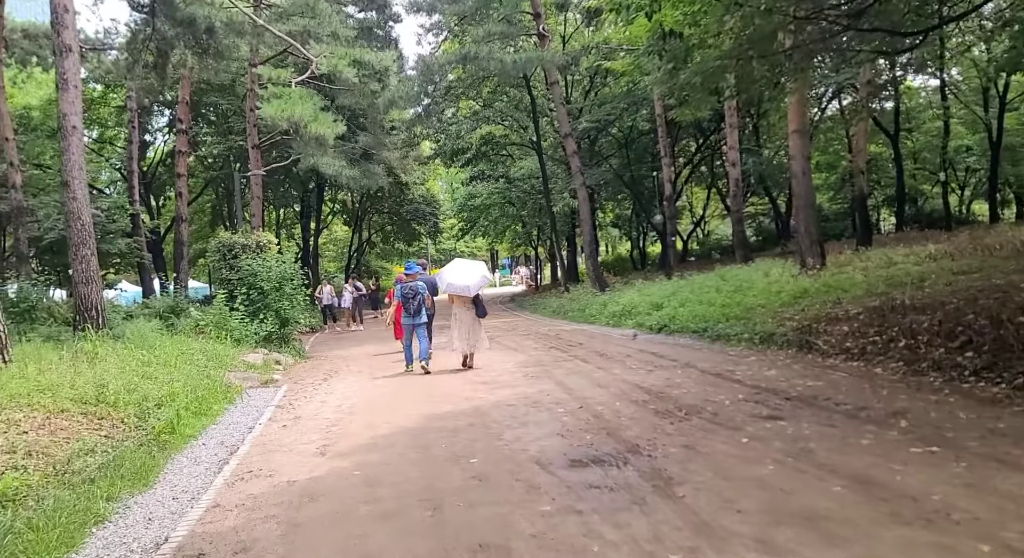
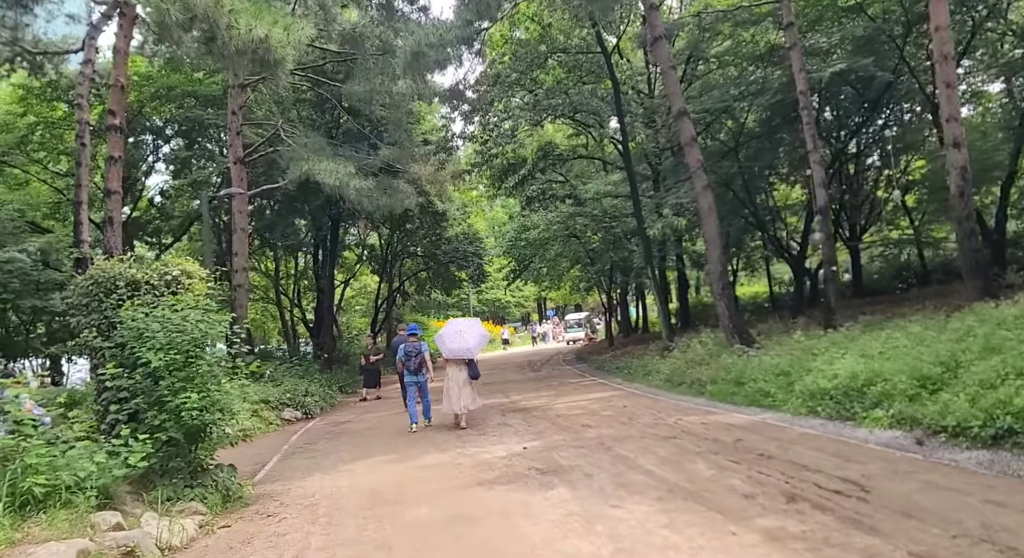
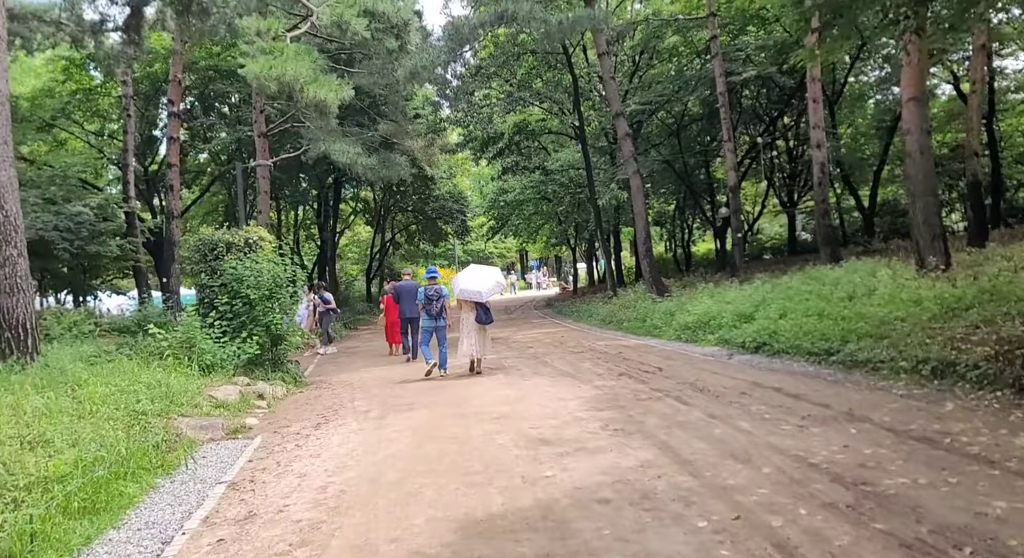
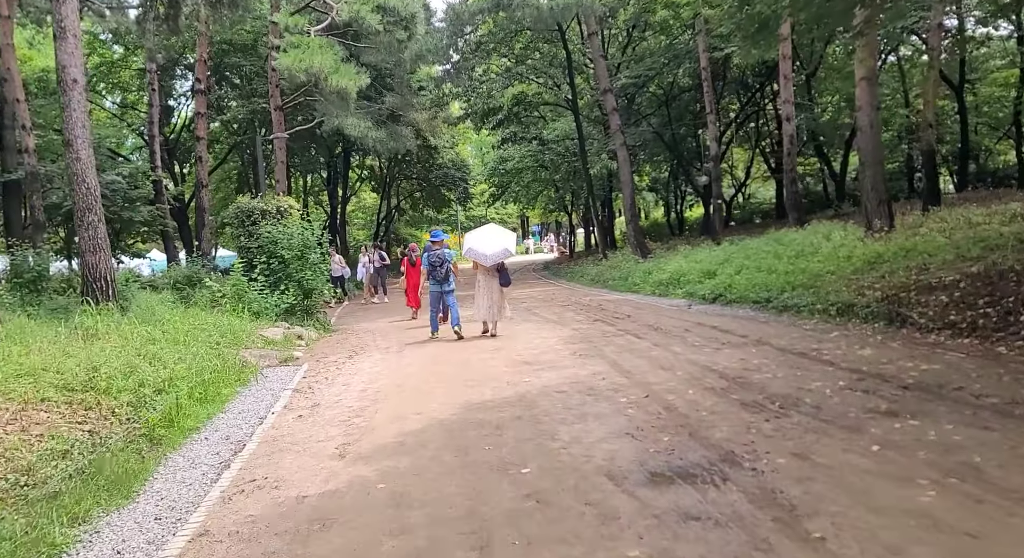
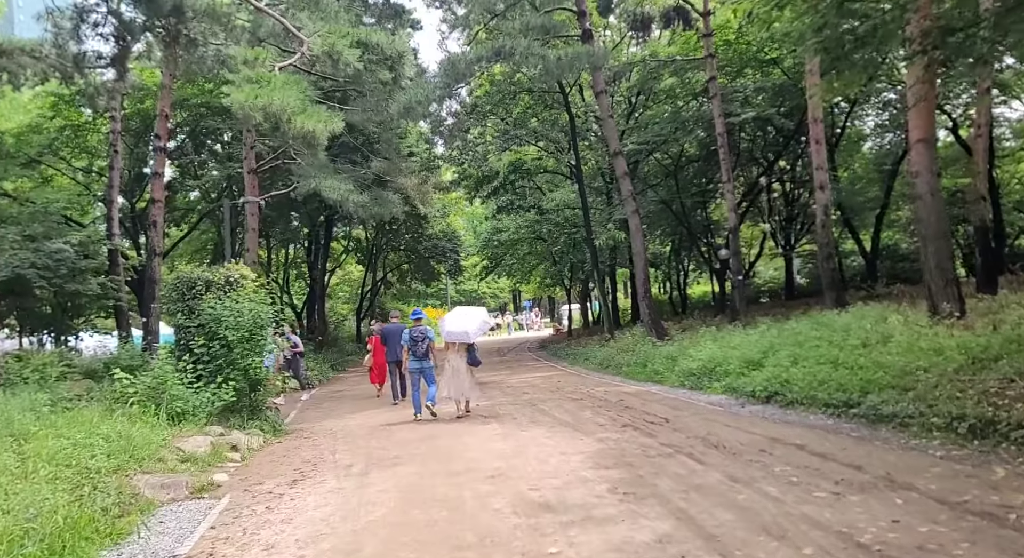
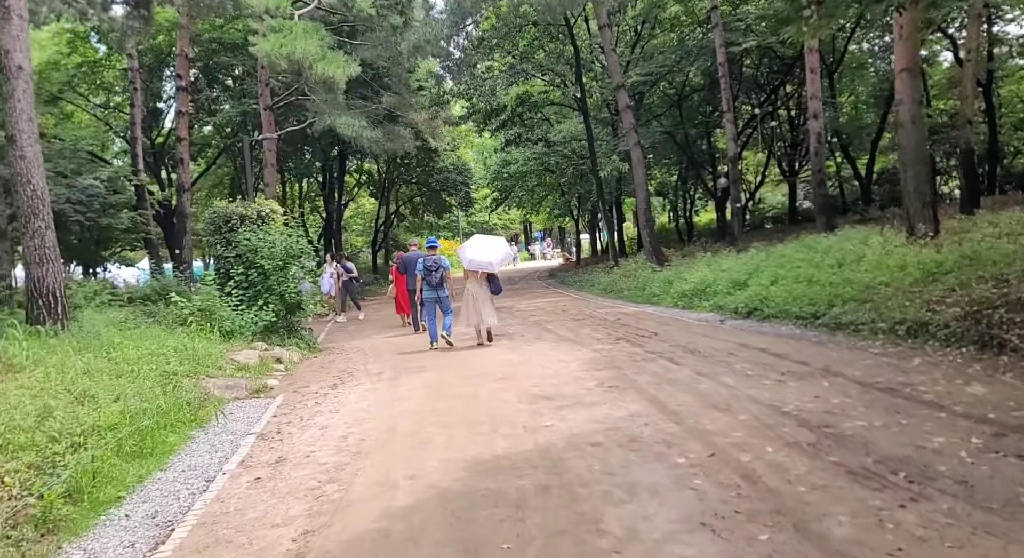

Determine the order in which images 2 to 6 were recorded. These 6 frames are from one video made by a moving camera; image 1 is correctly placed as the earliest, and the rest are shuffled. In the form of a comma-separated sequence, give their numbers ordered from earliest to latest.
4, 6, 3, 5, 2
